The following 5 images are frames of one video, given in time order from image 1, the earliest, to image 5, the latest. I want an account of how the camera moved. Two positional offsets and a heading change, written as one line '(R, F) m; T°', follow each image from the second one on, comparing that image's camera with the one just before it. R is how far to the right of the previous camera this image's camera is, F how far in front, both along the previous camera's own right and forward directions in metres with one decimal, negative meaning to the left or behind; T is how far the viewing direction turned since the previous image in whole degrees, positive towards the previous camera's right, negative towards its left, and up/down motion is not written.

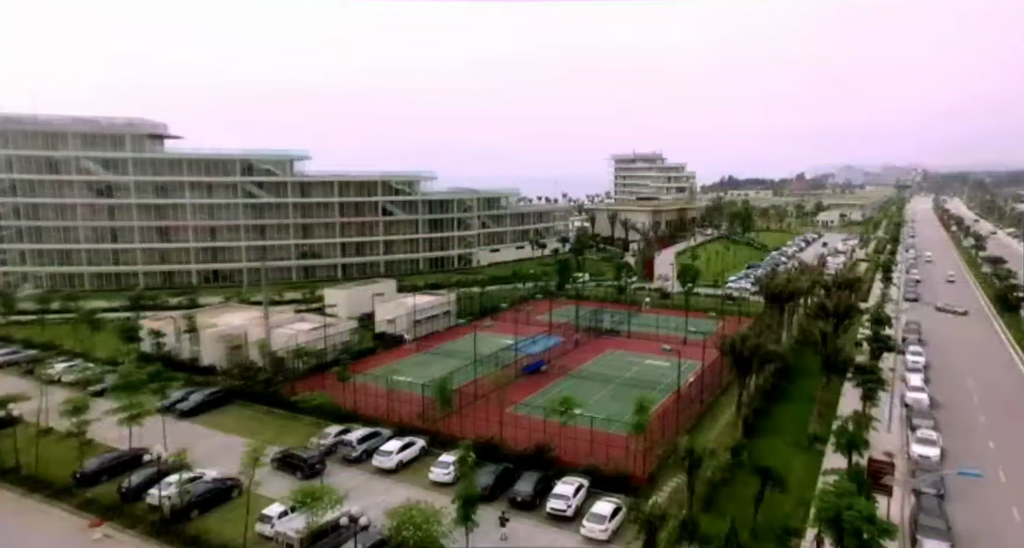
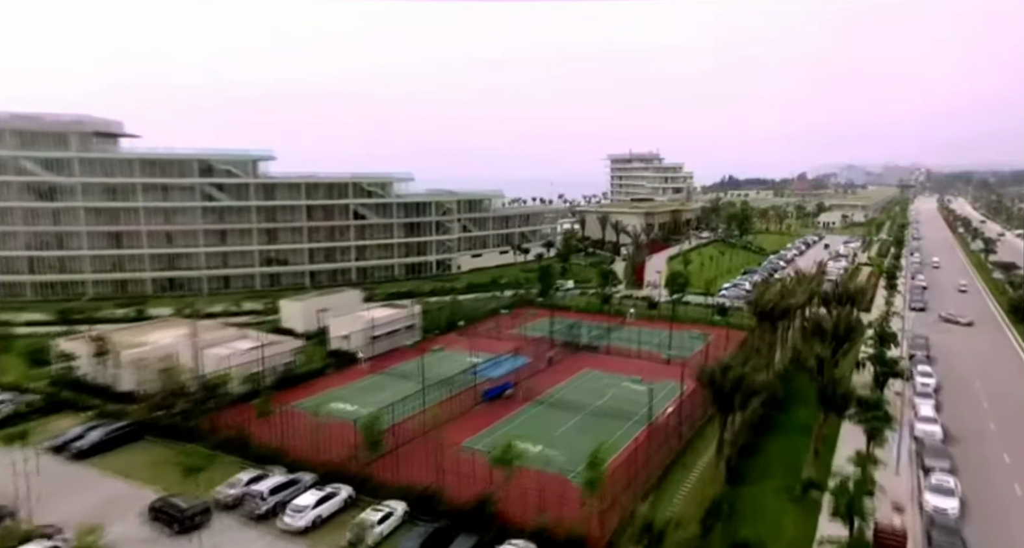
(+1.5, +3.1) m; 0°
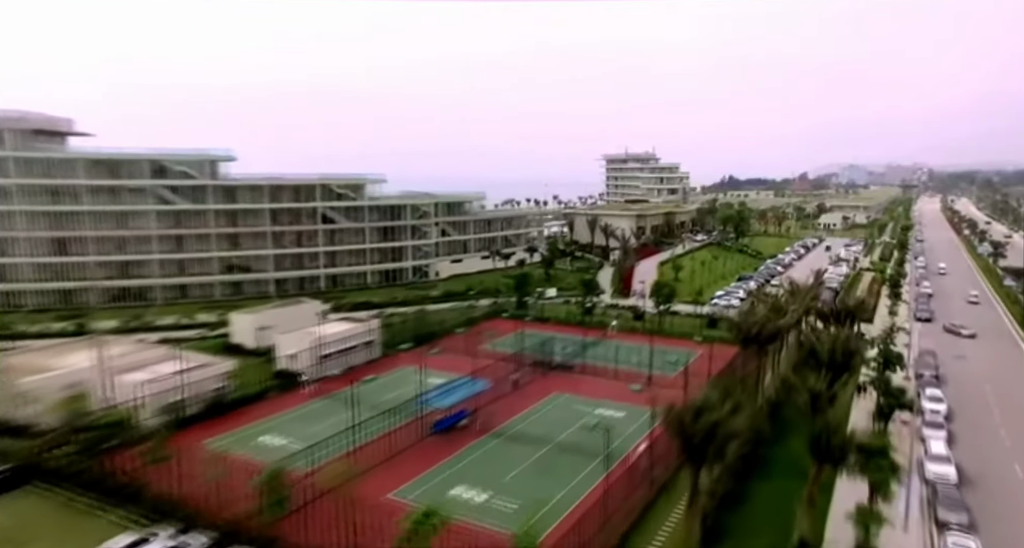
(+1.5, +3.0) m; 0°
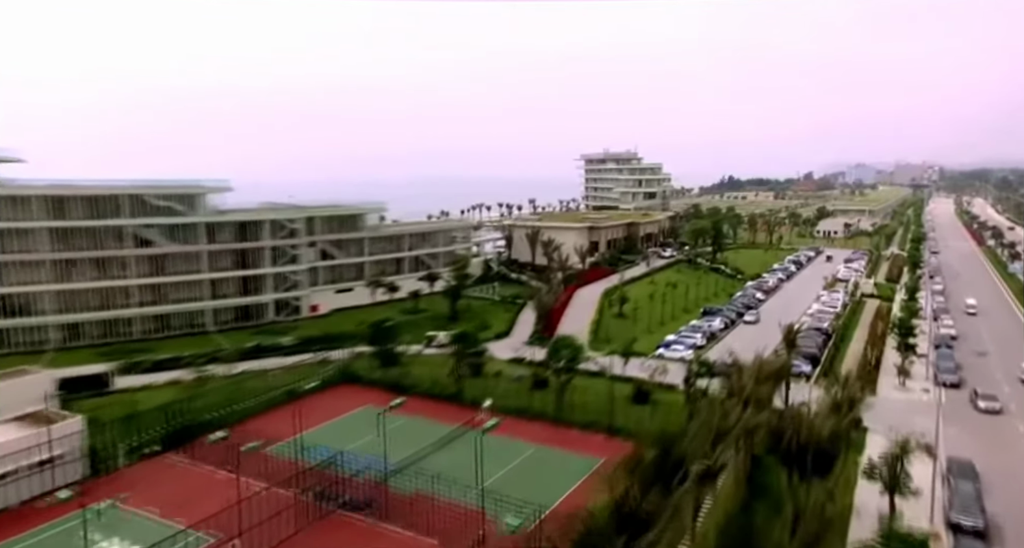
(+6.3, +11.9) m; -1°
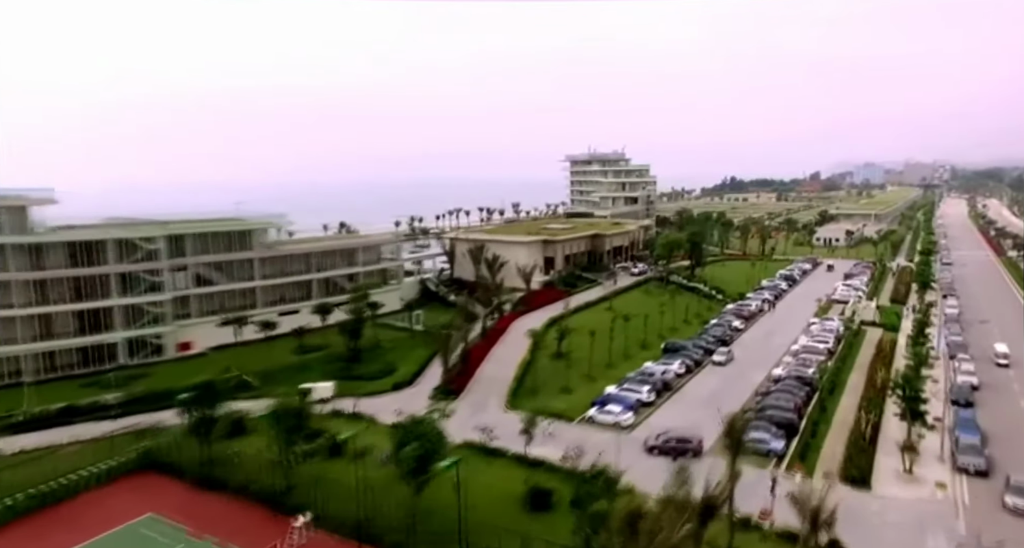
(+4.4, +7.6) m; -1°
